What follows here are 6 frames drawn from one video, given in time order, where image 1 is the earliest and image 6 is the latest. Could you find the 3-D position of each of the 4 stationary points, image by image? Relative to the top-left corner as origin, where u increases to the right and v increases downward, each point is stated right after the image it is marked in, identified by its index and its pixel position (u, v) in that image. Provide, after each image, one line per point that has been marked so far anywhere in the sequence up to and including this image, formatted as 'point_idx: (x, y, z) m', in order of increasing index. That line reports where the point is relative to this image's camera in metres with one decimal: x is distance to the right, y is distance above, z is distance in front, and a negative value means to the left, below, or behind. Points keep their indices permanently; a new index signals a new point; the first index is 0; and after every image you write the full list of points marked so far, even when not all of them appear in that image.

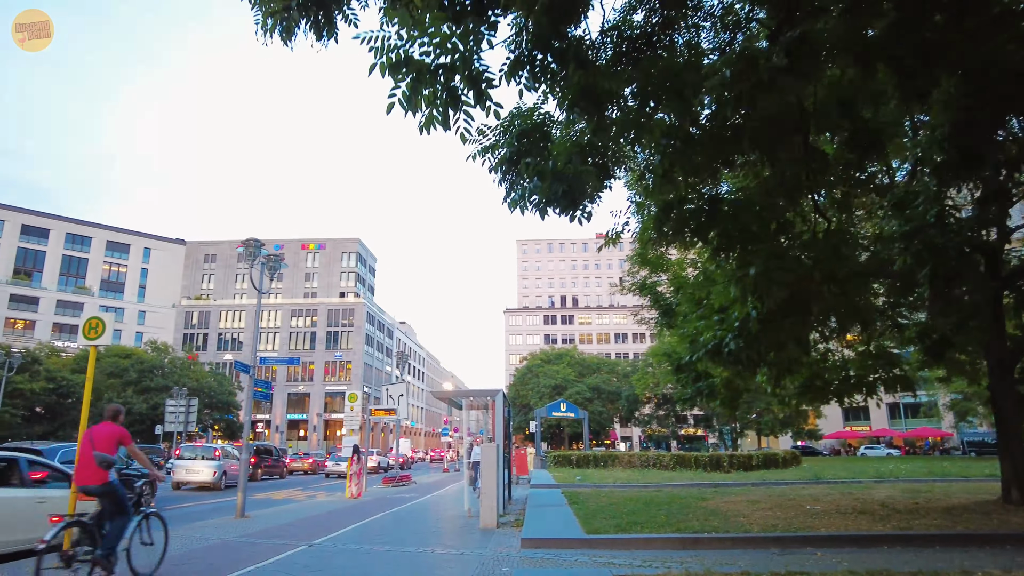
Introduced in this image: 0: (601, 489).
0: (+2.4, -5.2, +17.2) m
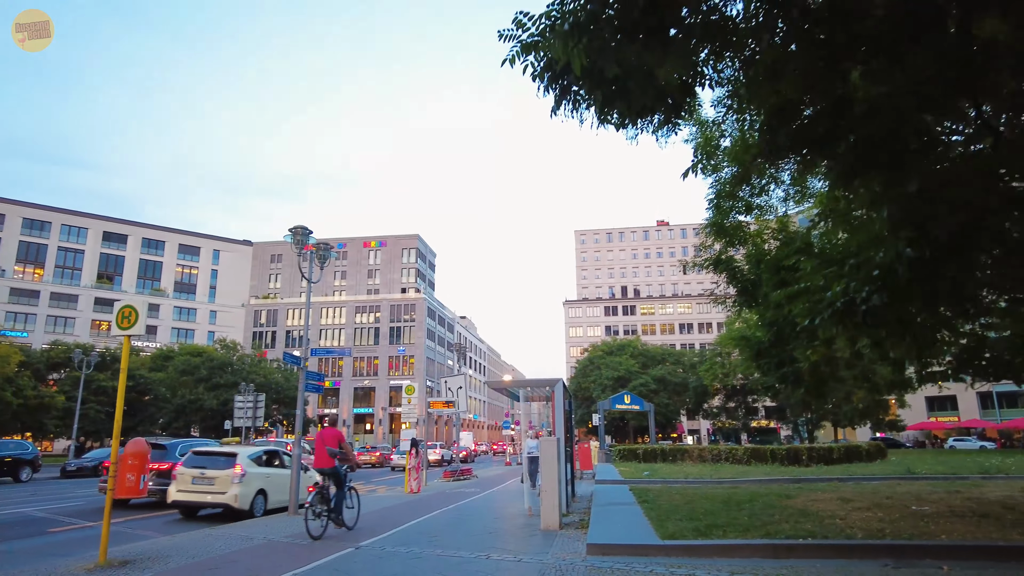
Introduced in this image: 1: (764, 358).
0: (+4.0, -4.8, +16.1) m
1: (+4.4, -1.2, +11.4) m
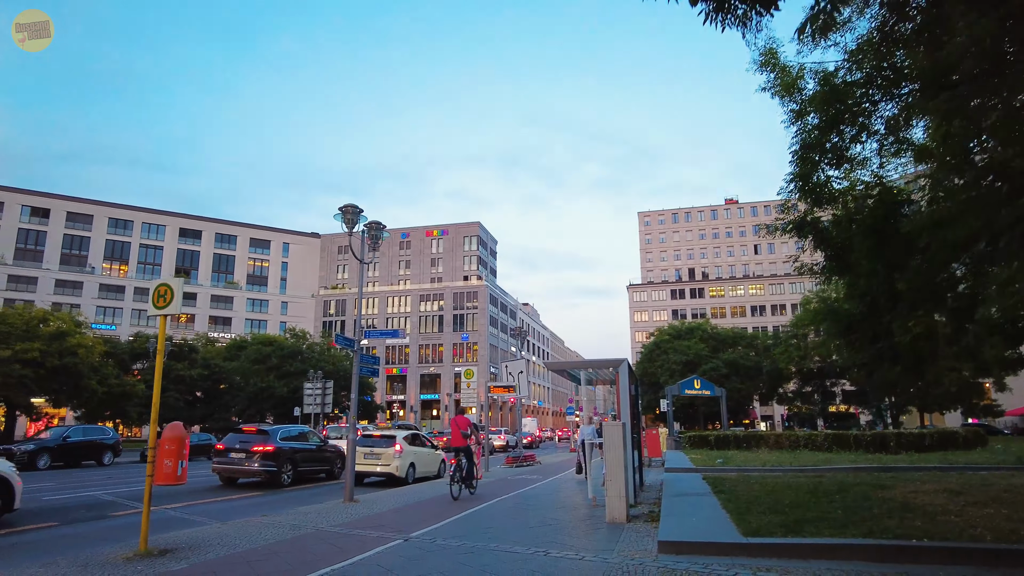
0: (+5.5, -4.2, +14.9) m
1: (+5.3, -0.7, +10.2) m
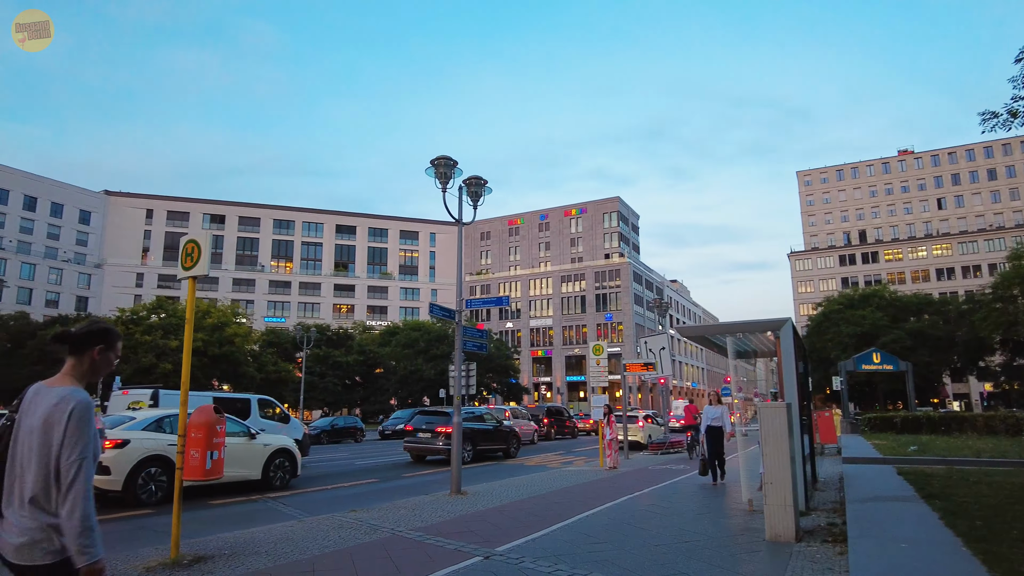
0: (+8.0, -3.1, +11.5) m
1: (+6.6, +0.2, +6.8) m
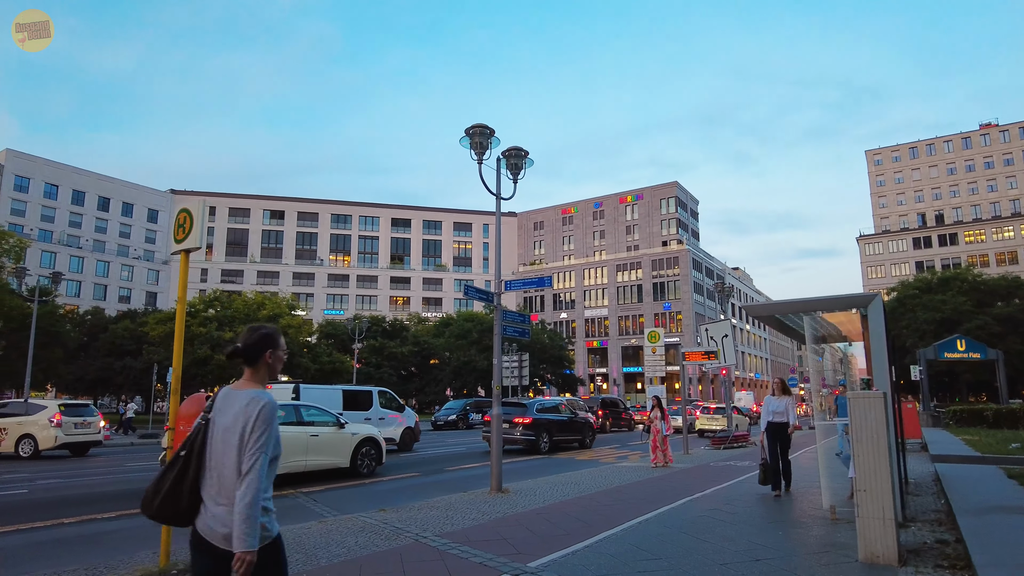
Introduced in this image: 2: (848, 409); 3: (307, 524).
0: (+8.7, -2.7, +9.9) m
1: (+6.9, +0.6, +5.3) m
2: (+2.6, -1.0, +5.2) m
3: (-2.4, -2.7, +7.6) m
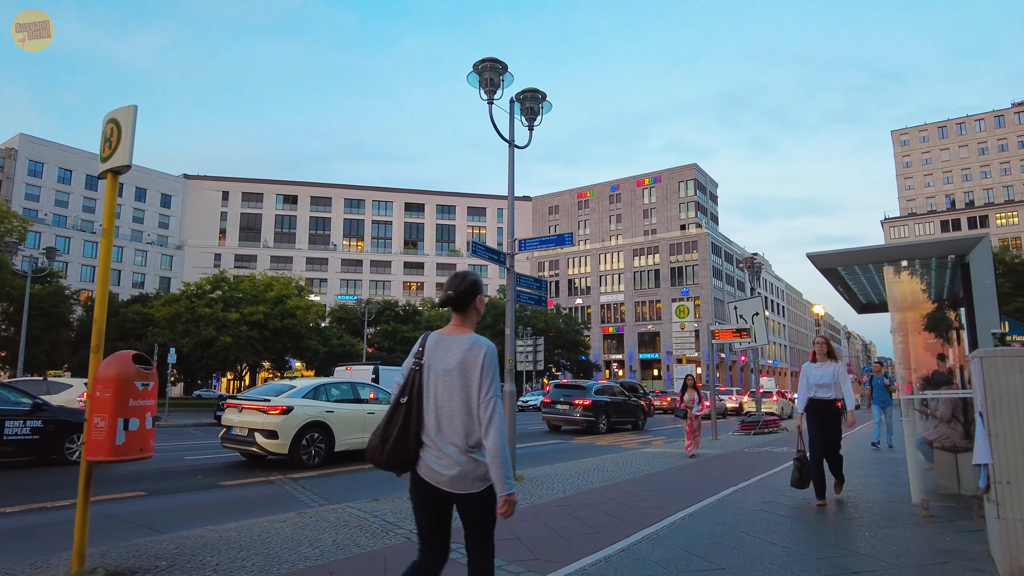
0: (+8.9, -2.1, +8.4) m
1: (+7.0, +1.0, +3.9) m
2: (+2.7, -0.5, +3.8) m
3: (-2.2, -2.2, +6.4) m
